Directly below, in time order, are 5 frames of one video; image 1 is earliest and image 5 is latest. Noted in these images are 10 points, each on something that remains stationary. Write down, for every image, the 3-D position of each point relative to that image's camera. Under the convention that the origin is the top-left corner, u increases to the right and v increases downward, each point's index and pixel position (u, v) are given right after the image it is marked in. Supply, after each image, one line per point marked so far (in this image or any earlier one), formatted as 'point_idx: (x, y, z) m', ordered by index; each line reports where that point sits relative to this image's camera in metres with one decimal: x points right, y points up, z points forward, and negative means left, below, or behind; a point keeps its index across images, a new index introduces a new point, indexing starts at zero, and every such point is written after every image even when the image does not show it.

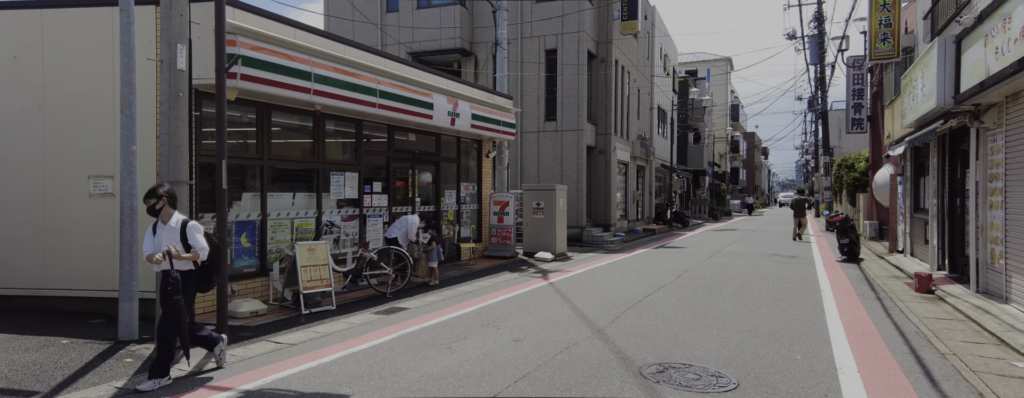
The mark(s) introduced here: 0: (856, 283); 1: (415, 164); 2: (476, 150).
0: (+5.9, -1.4, +11.4) m
1: (-1.9, +0.7, +13.2) m
2: (-0.8, +1.2, +15.5) m
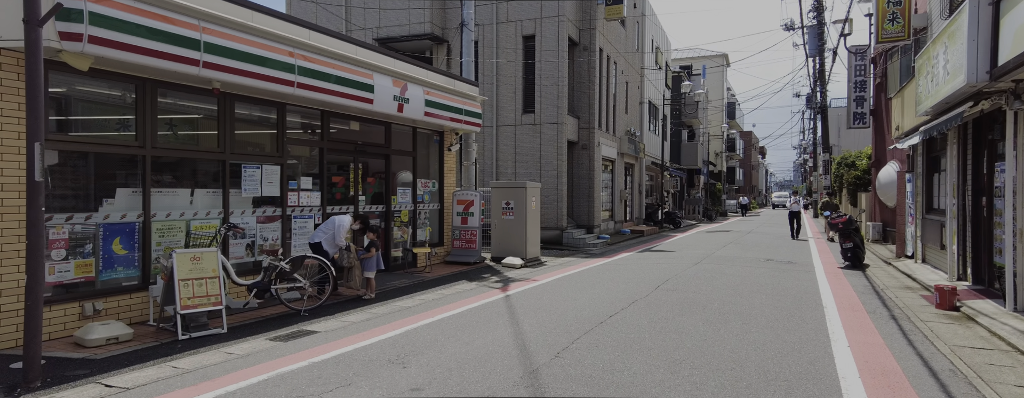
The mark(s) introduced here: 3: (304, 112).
0: (+5.2, -1.4, +9.7) m
1: (-2.7, +0.7, +11.5) m
2: (-1.6, +1.2, +13.9) m
3: (-3.2, +1.4, +10.2) m
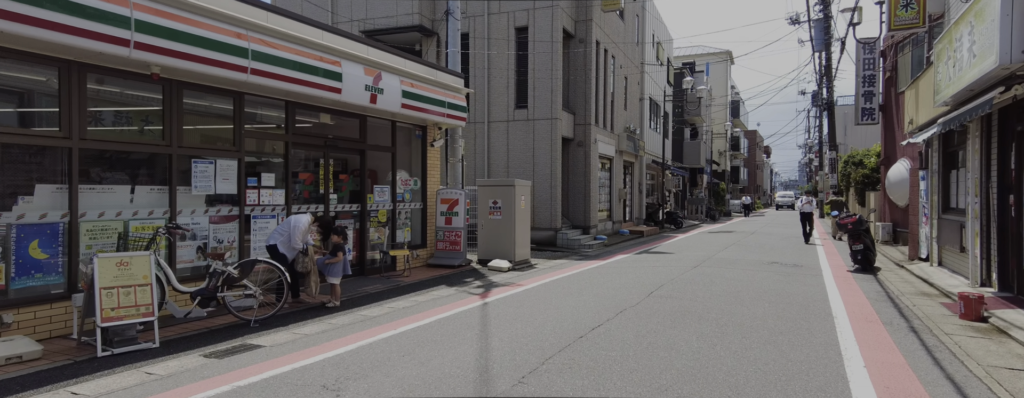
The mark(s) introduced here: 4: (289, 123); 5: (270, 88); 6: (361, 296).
0: (+4.9, -1.4, +8.8) m
1: (-2.9, +0.7, +10.7) m
2: (-1.8, +1.2, +13.0) m
3: (-3.5, +1.4, +9.4) m
4: (-3.3, +1.1, +9.8) m
5: (-3.2, +1.5, +8.8) m
6: (-2.1, -1.4, +9.4) m
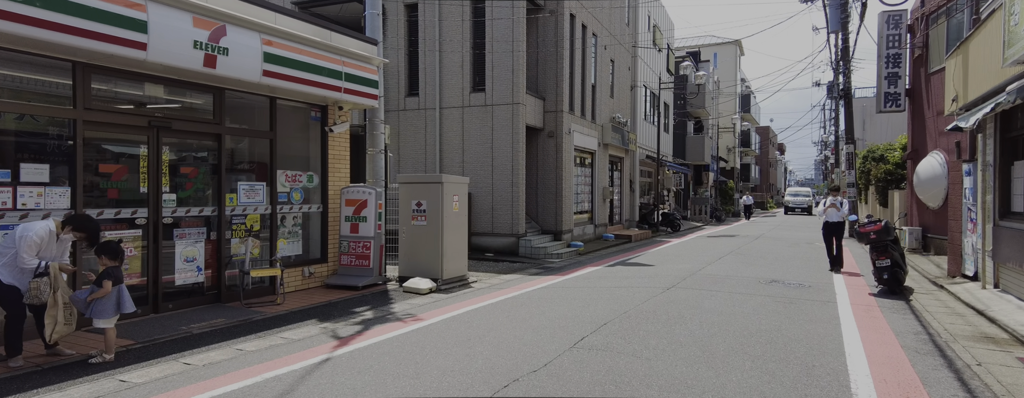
0: (+3.6, -1.4, +5.9) m
1: (-4.2, +0.7, +7.8) m
2: (-3.0, +1.2, +10.2) m
3: (-4.8, +1.4, +6.6) m
4: (-4.5, +1.1, +6.9) m
5: (-4.5, +1.5, +6.0) m
6: (-3.4, -1.4, +6.5) m
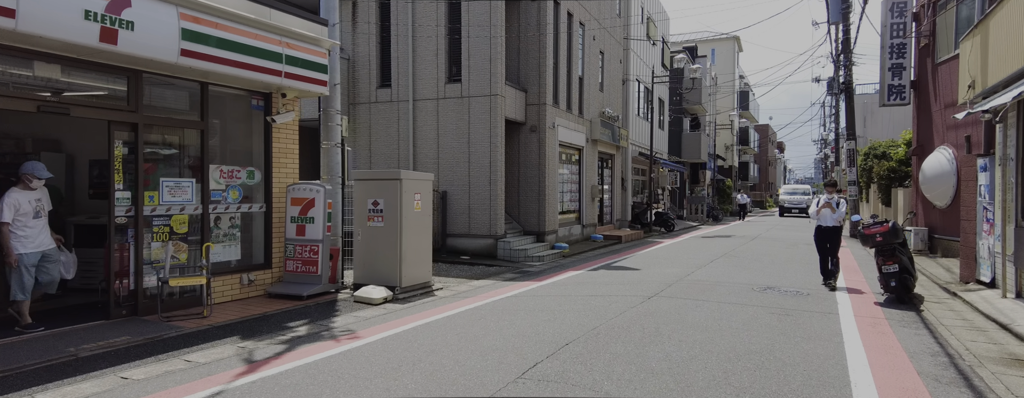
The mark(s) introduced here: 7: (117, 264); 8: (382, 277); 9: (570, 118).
0: (+3.2, -1.4, +4.8) m
1: (-4.7, +0.7, +6.8) m
2: (-3.5, +1.2, +9.1) m
3: (-5.3, +1.4, +5.5) m
4: (-5.0, +1.1, +5.9) m
5: (-5.0, +1.5, +4.9) m
6: (-3.9, -1.4, +5.5) m
7: (-4.7, -0.7, +7.0) m
8: (-1.9, -1.1, +9.6) m
9: (+1.5, +2.1, +17.4) m
